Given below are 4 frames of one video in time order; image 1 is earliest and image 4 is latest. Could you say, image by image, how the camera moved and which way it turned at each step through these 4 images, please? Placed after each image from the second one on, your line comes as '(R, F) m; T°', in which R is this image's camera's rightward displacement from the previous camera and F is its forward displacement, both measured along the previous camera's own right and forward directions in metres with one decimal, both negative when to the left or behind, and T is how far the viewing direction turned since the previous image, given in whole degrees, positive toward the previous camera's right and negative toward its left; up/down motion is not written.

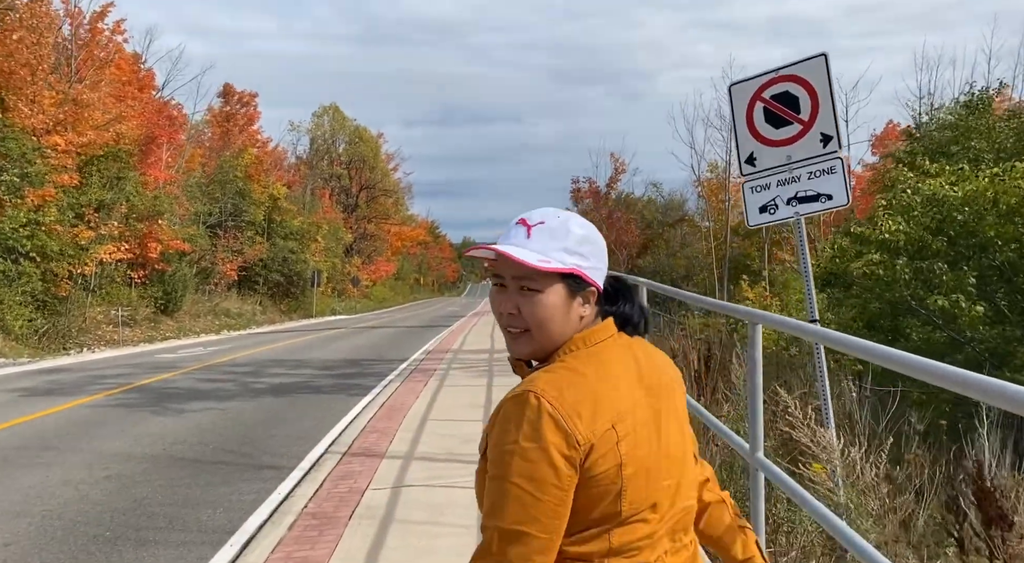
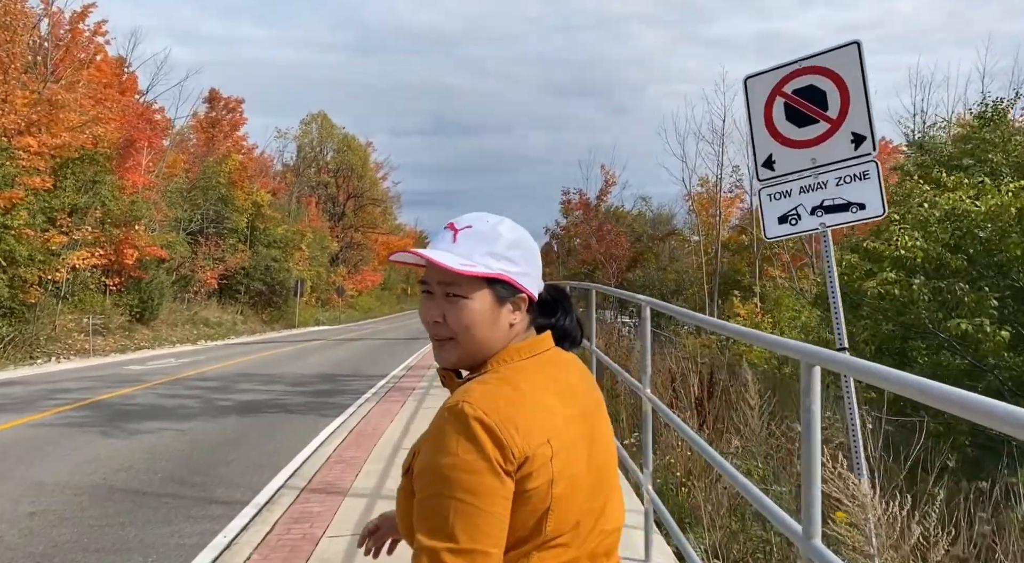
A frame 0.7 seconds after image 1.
(0.0, +0.6) m; +1°
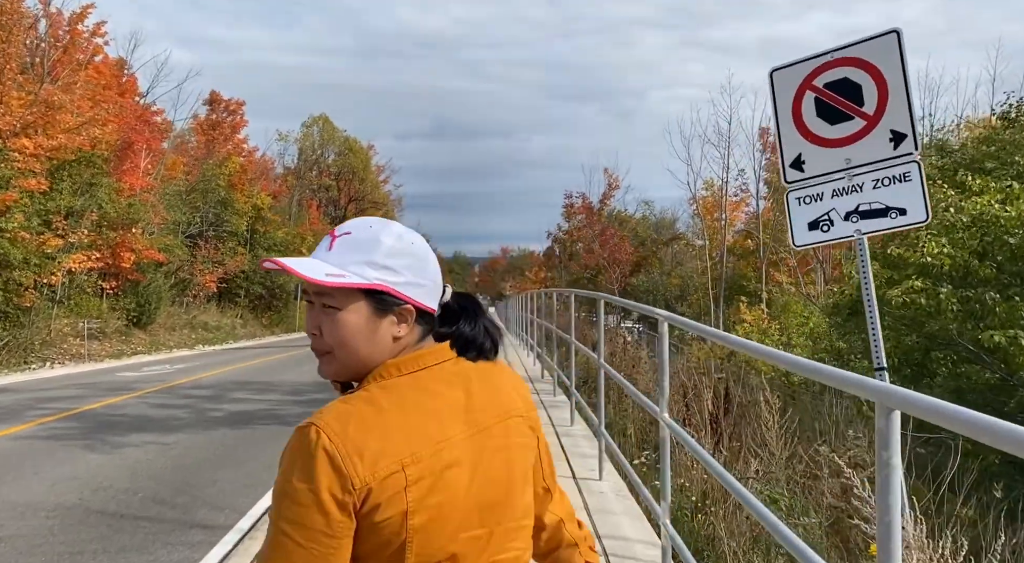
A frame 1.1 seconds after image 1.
(0.0, +0.4) m; 0°
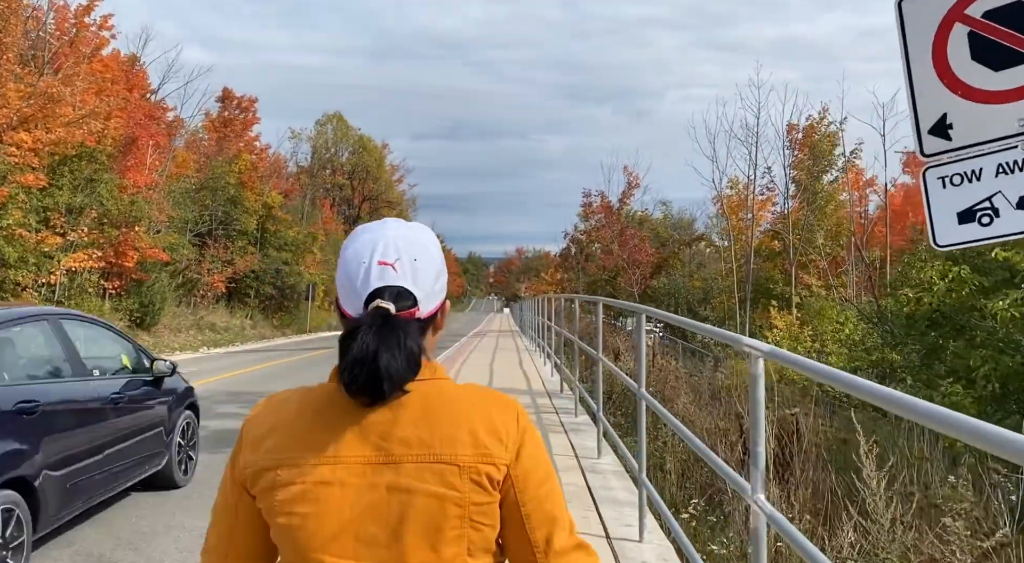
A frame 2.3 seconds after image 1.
(0.0, +1.1) m; -1°
